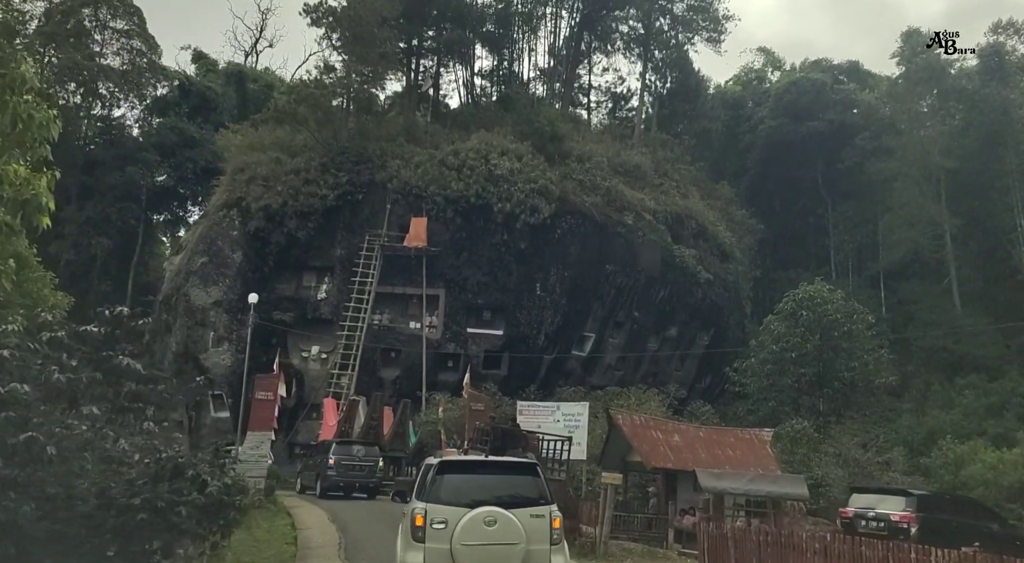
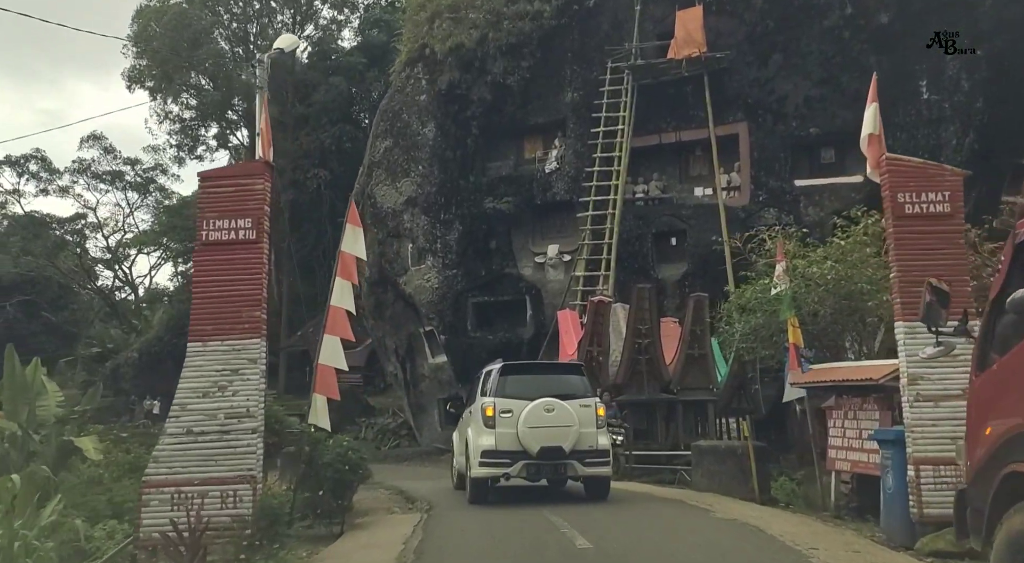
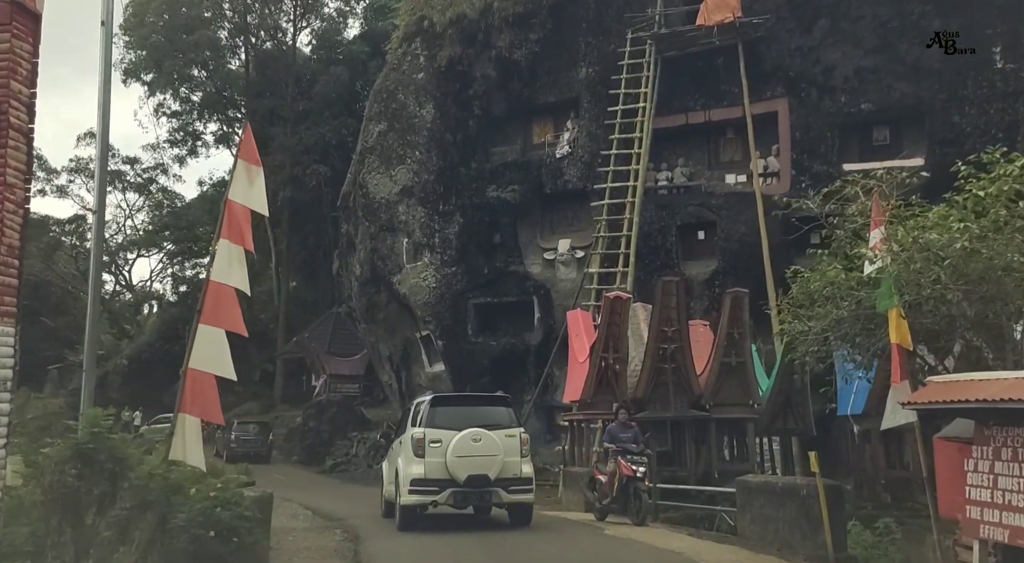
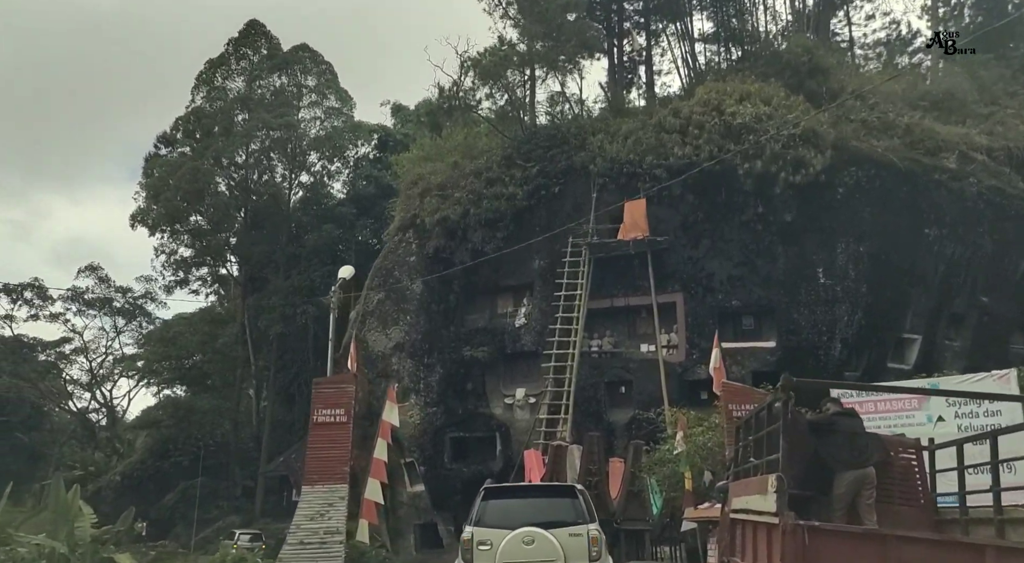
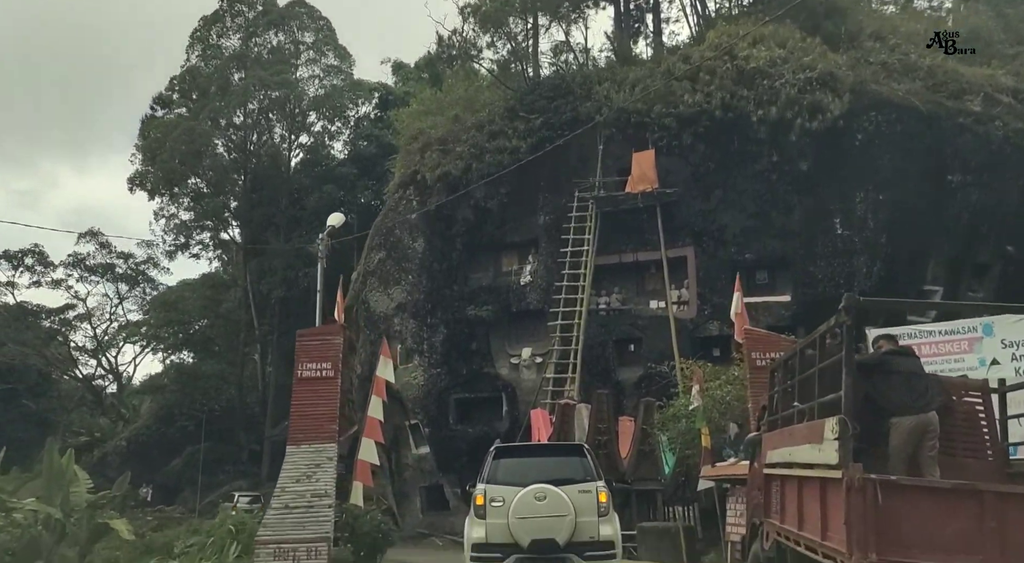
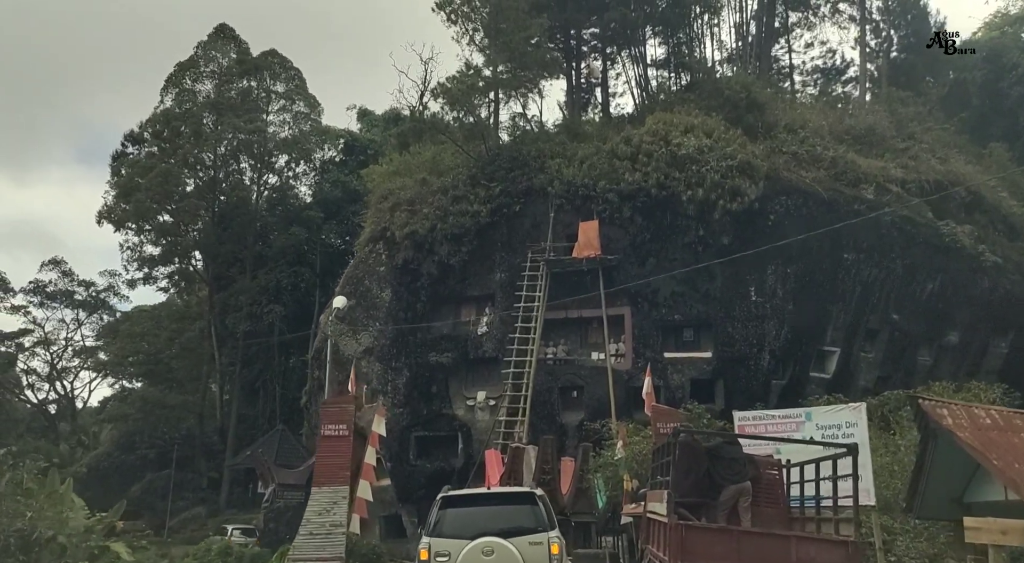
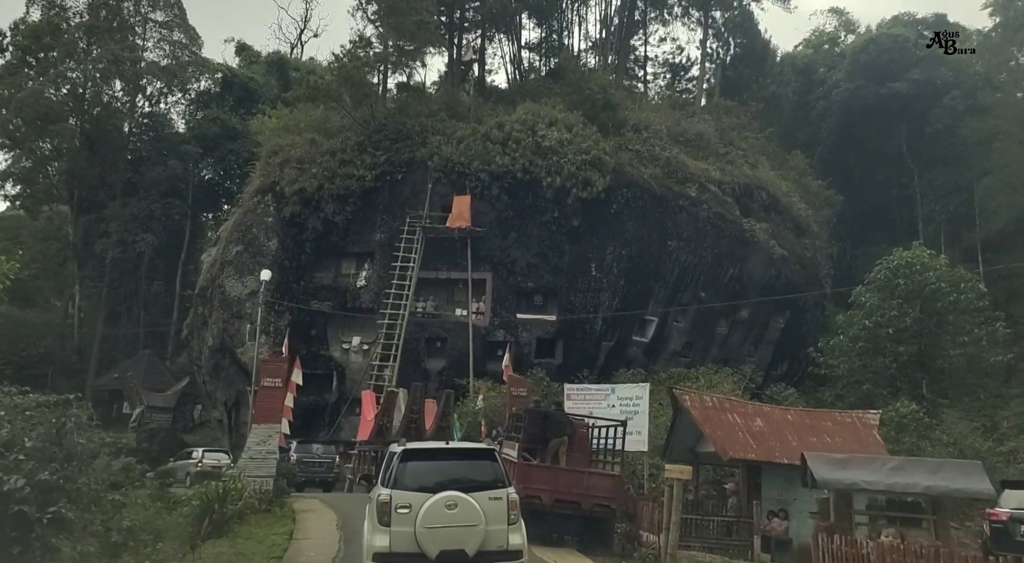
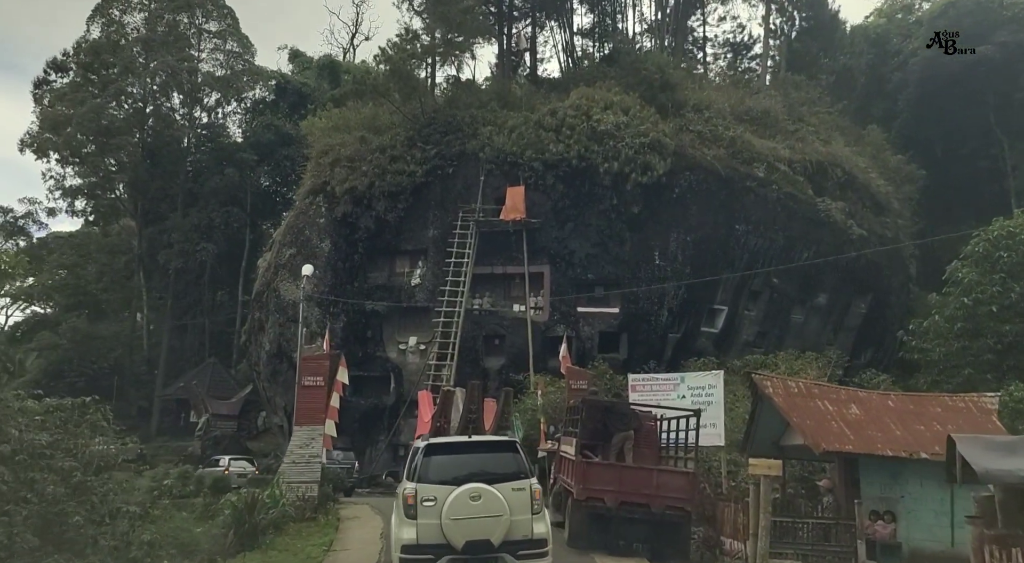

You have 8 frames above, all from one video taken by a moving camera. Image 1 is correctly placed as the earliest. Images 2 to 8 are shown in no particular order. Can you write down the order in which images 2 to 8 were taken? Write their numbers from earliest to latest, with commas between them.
7, 8, 6, 4, 5, 2, 3
